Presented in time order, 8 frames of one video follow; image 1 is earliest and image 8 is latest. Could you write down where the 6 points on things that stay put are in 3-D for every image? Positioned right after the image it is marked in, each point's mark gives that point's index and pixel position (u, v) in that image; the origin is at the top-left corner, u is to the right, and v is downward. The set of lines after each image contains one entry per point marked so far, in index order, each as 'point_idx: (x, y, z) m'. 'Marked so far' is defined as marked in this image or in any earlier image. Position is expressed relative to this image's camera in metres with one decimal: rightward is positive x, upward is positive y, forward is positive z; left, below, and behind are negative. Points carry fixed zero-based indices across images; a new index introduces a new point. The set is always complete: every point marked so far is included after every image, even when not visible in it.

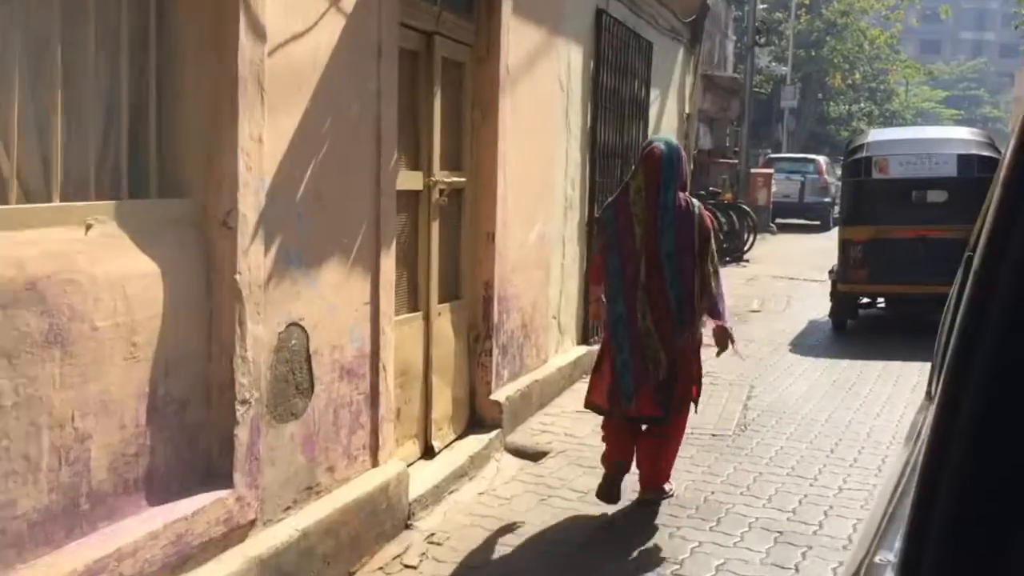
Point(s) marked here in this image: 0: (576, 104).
0: (+0.5, +1.4, +7.5) m
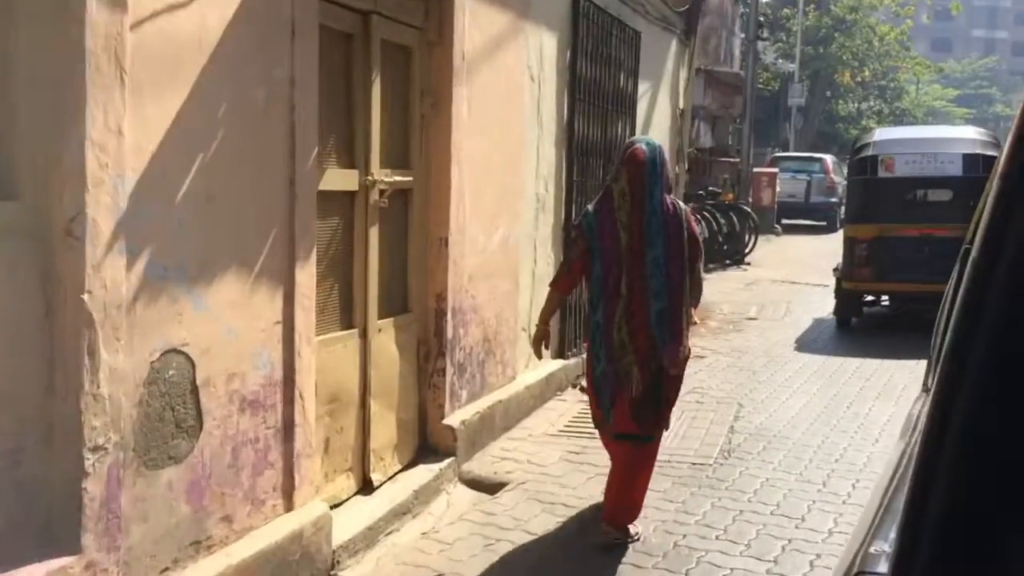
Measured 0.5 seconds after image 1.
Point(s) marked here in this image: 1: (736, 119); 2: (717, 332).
0: (+0.3, +1.3, +6.9) m
1: (+4.6, +3.4, +19.9) m
2: (+2.1, -0.5, +10.2) m
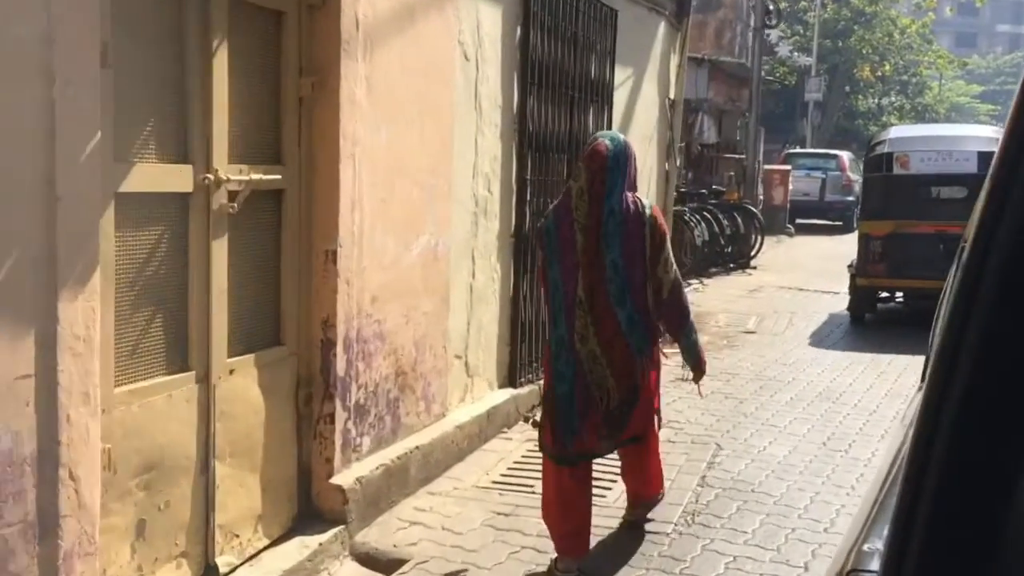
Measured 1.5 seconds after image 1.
0: (-0.1, +1.2, +5.8) m
1: (+4.4, +3.3, +18.7) m
2: (+1.8, -0.6, +9.1) m
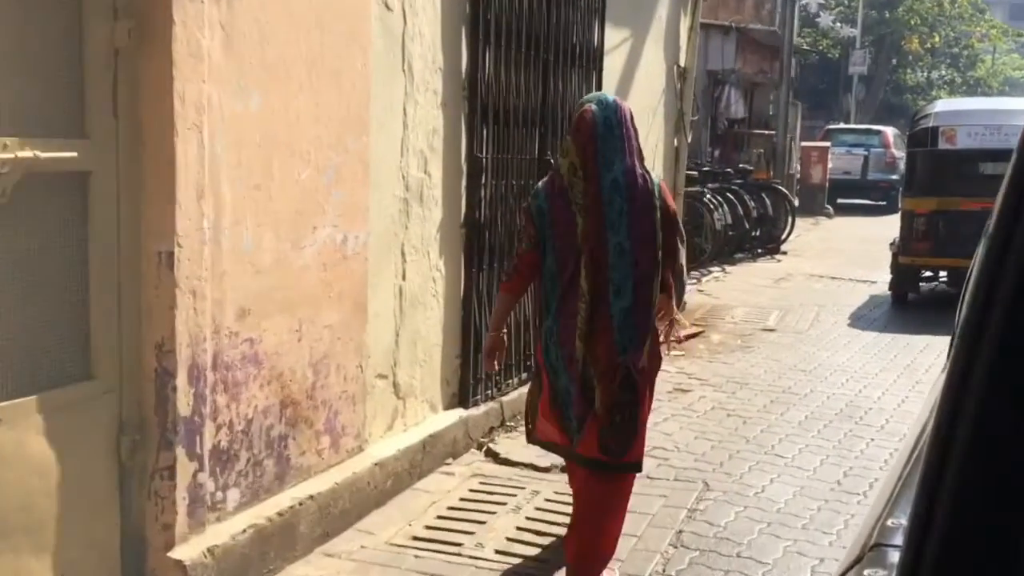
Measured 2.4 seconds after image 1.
0: (-0.4, +1.2, +4.8) m
1: (+4.7, +3.6, +17.4) m
2: (+1.7, -0.5, +8.0) m
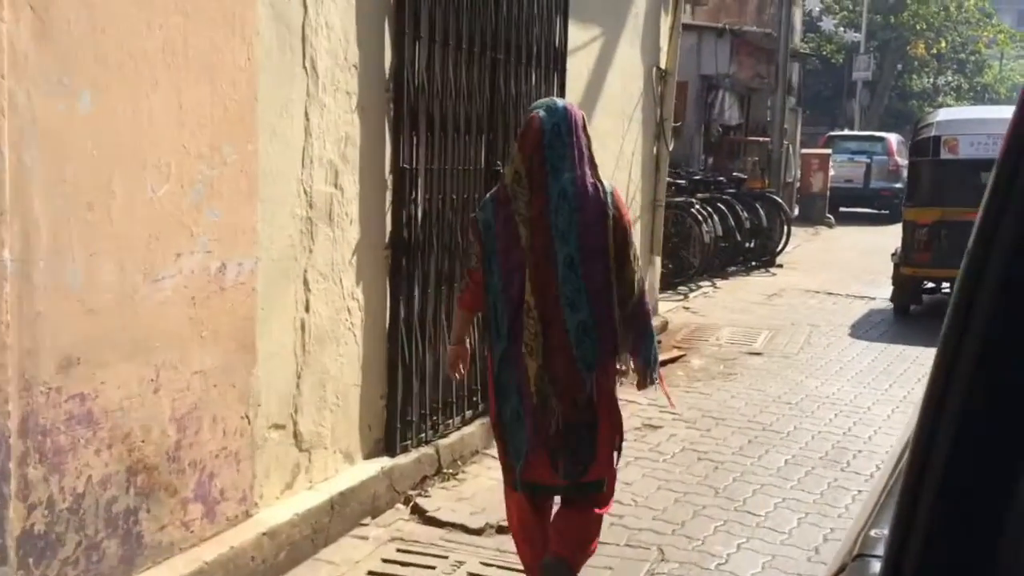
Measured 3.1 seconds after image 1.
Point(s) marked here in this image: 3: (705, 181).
0: (-0.7, +1.1, +4.1) m
1: (+4.5, +3.4, +16.7) m
2: (+1.4, -0.7, +7.3) m
3: (+2.5, +1.4, +12.8) m
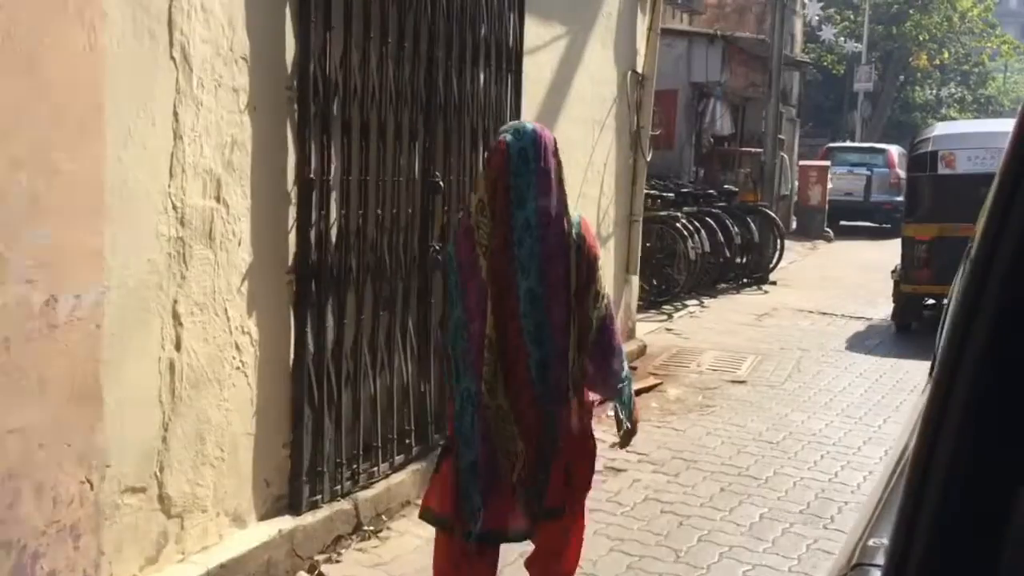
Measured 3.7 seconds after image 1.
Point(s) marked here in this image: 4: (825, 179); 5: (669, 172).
0: (-1.0, +1.0, +3.4) m
1: (+4.2, +3.1, +16.0) m
2: (+1.1, -0.9, +6.6) m
3: (+2.2, +1.2, +12.2) m
4: (+6.3, +2.2, +19.8) m
5: (+2.4, +1.8, +14.9) m
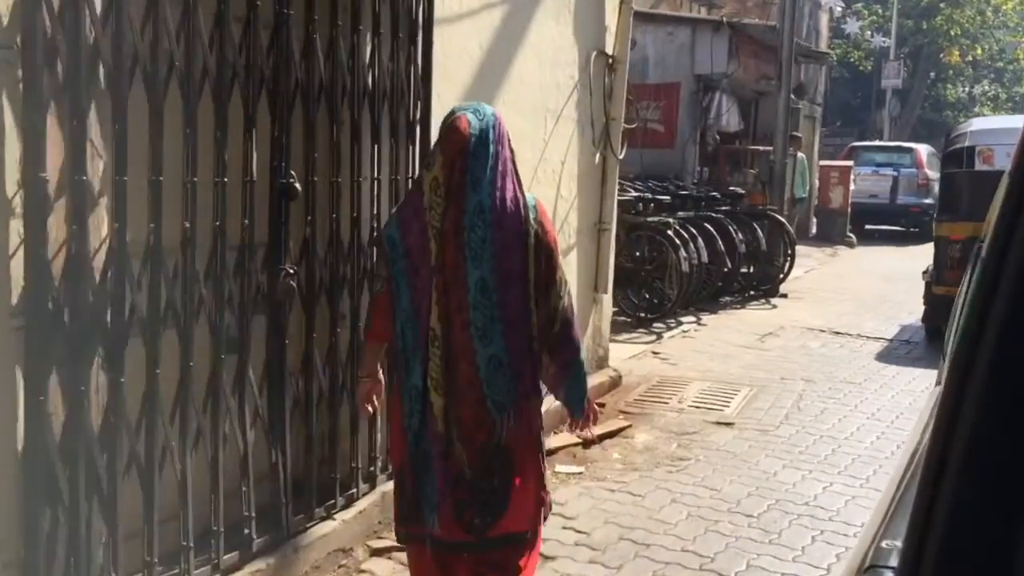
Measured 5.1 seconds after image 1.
0: (-1.5, +0.8, +2.2) m
1: (+4.1, +2.9, +14.7) m
2: (+0.7, -1.0, +5.4) m
3: (+2.0, +1.0, +10.9) m
4: (+6.3, +2.0, +18.4) m
5: (+2.2, +1.6, +13.6) m
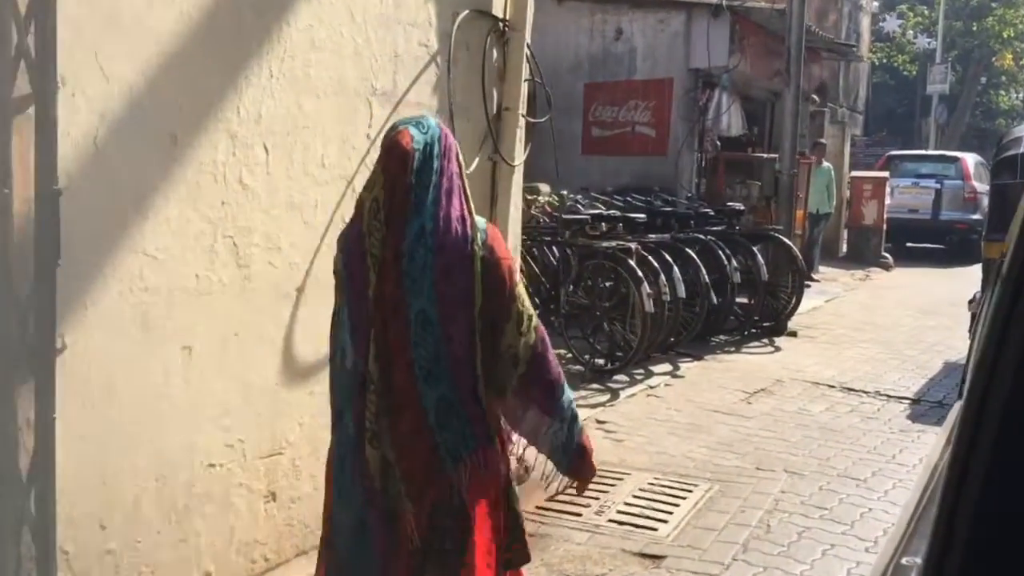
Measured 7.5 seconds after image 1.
0: (-2.5, +0.6, +0.3) m
1: (+3.7, +2.5, +12.5) m
2: (-0.2, -1.3, +3.3) m
3: (+1.4, +0.7, +8.8) m
4: (+6.0, +1.6, +16.1) m
5: (+1.7, +1.2, +11.5) m
